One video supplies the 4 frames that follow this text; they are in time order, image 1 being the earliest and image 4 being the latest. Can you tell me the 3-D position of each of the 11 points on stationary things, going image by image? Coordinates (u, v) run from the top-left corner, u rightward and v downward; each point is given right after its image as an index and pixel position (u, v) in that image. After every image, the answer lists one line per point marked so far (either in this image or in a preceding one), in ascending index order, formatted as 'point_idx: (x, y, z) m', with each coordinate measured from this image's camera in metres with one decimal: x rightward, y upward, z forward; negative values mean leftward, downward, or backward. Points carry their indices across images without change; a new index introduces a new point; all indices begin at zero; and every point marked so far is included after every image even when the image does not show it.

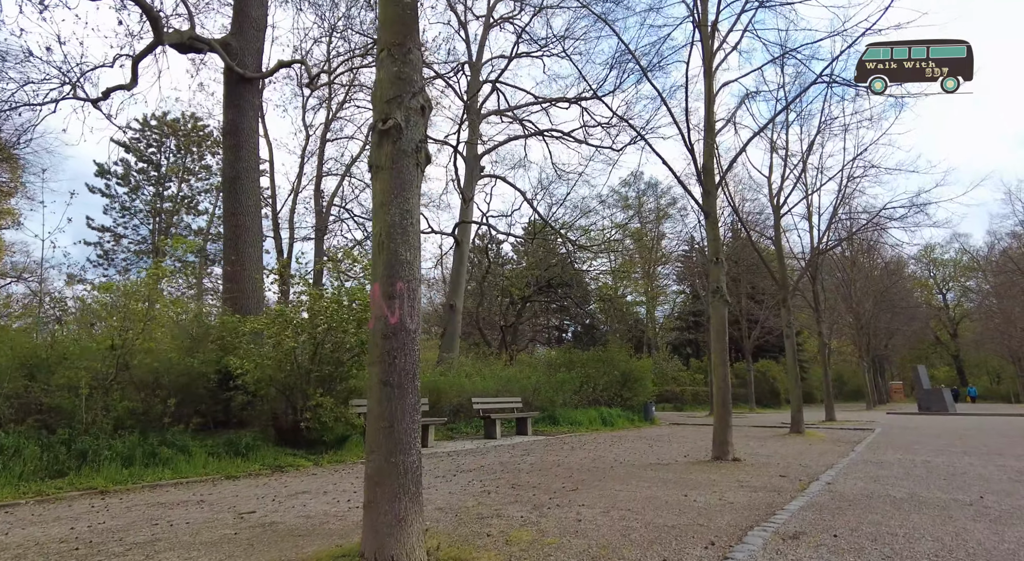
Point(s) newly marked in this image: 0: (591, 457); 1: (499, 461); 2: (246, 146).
0: (+1.2, -2.8, +9.8) m
1: (-0.2, -2.7, +9.4) m
2: (-5.5, +2.7, +13.5) m
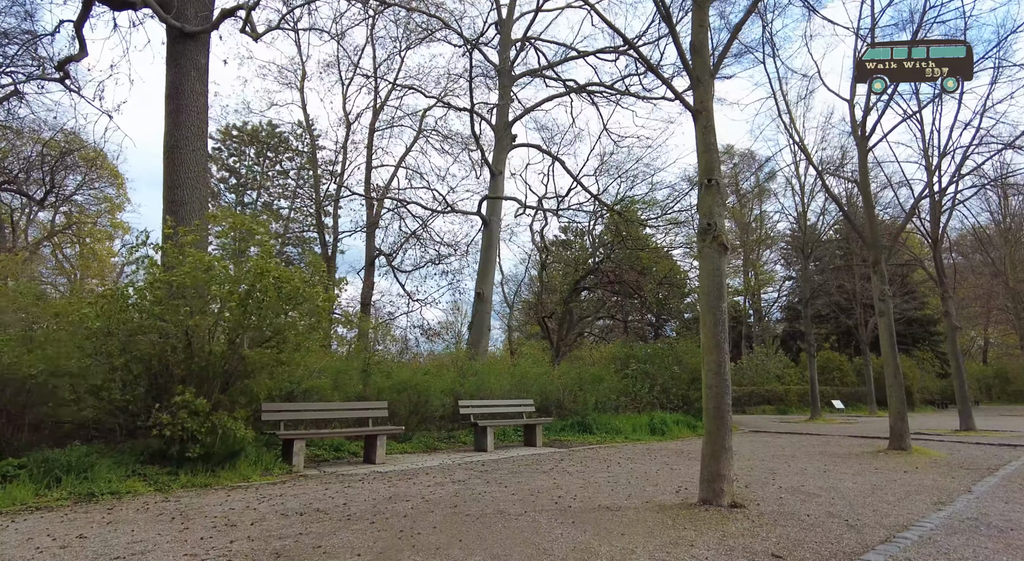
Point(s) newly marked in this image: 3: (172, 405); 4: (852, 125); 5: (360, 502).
0: (+0.2, -2.2, +6.7) m
1: (-1.2, -2.2, +6.5) m
2: (-5.8, +3.0, +11.5) m
3: (-4.0, -1.5, +7.5) m
4: (+6.6, +3.0, +12.3) m
5: (-1.4, -2.1, +6.0) m
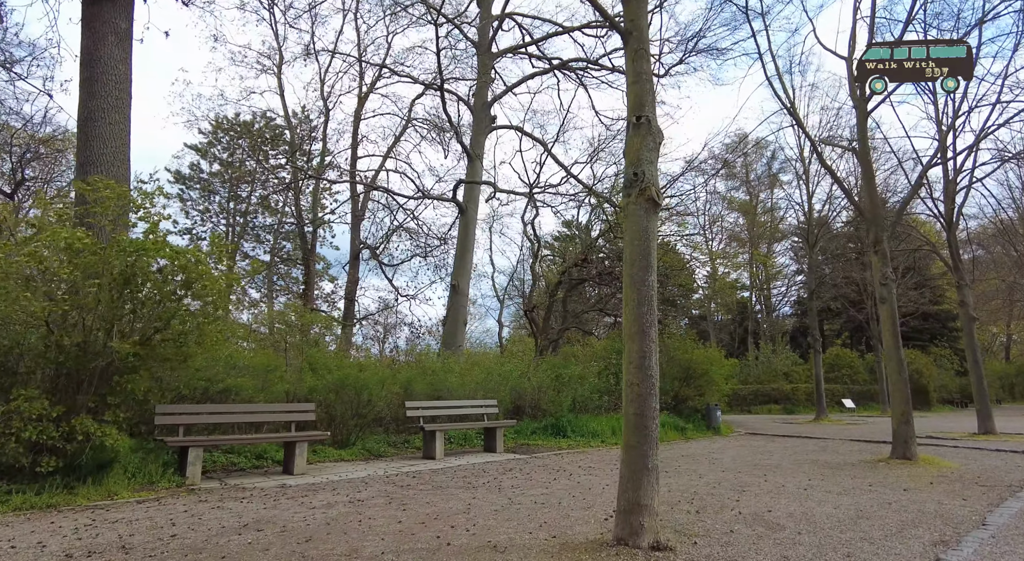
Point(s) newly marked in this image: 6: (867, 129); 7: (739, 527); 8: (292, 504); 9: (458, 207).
0: (-0.6, -2.0, +5.4) m
1: (-2.0, -2.0, +5.3) m
2: (-6.6, +3.2, +10.4) m
3: (-4.9, -1.2, +6.3) m
4: (+5.8, +3.3, +10.8) m
5: (-2.3, -1.9, +4.7) m
6: (+5.7, +2.4, +10.1) m
7: (+1.6, -1.8, +4.5) m
8: (-2.1, -2.1, +6.0) m
9: (-1.5, +2.1, +18.0) m
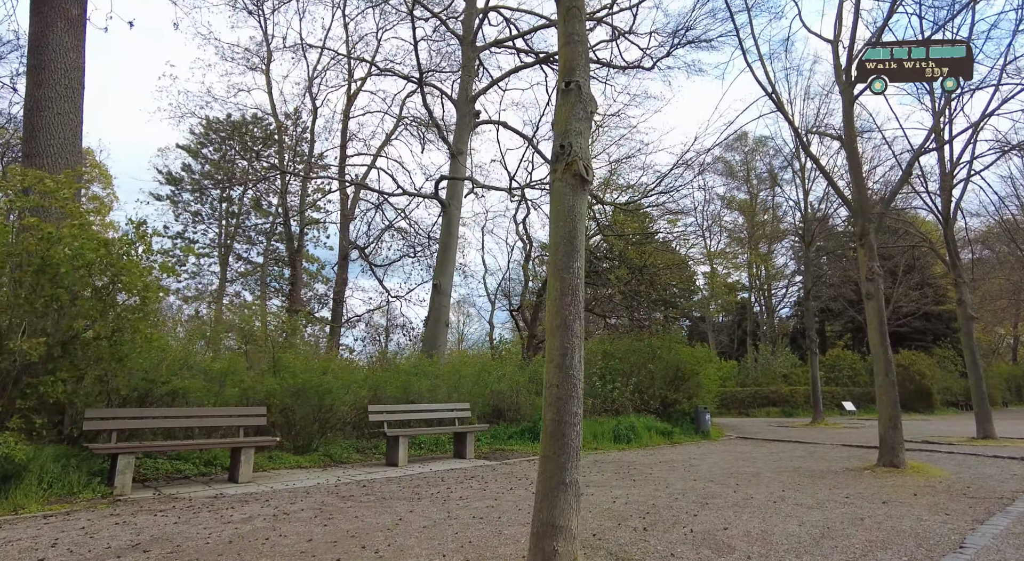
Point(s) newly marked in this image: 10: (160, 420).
0: (-1.2, -1.9, +4.8) m
1: (-2.6, -1.9, +4.7) m
2: (-7.1, +3.2, +9.9) m
3: (-5.4, -1.2, +5.8) m
4: (+5.3, +3.4, +10.3) m
5: (-2.9, -1.8, +4.2) m
6: (+5.2, +2.4, +9.6) m
7: (+1.1, -1.7, +4.0) m
8: (-2.6, -2.1, +5.5) m
9: (-2.0, +2.1, +17.5) m
10: (-4.4, -1.7, +7.8) m
